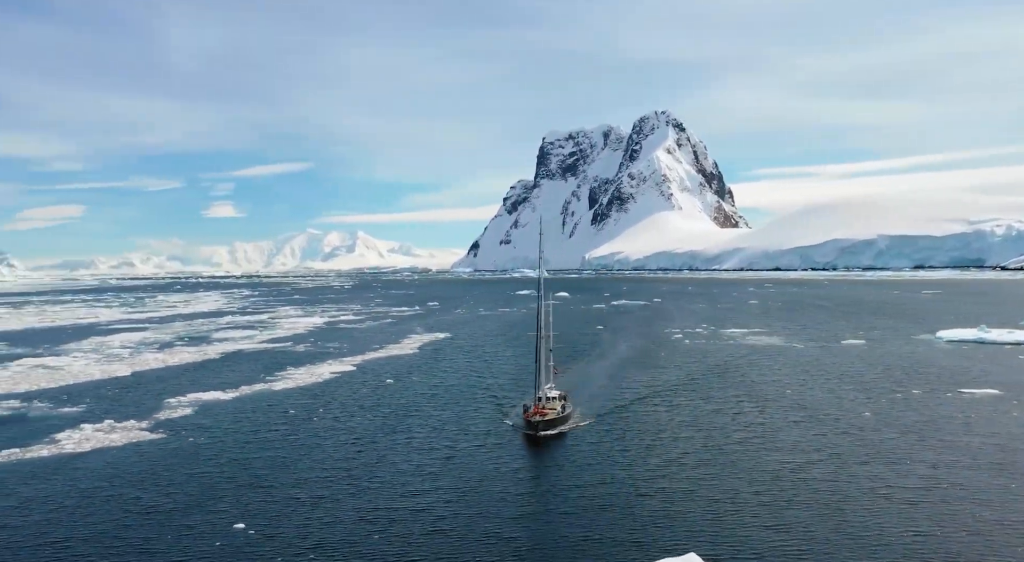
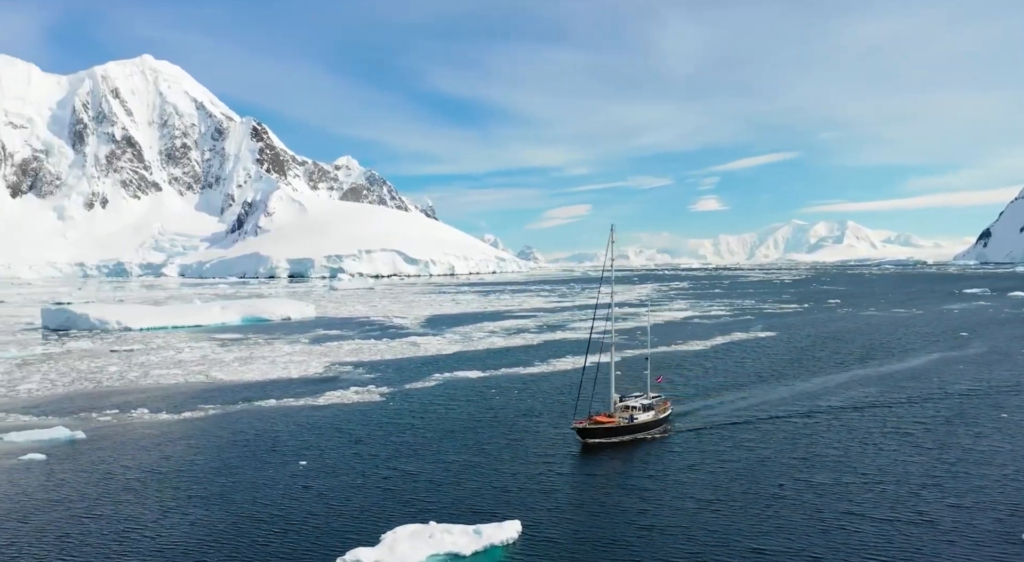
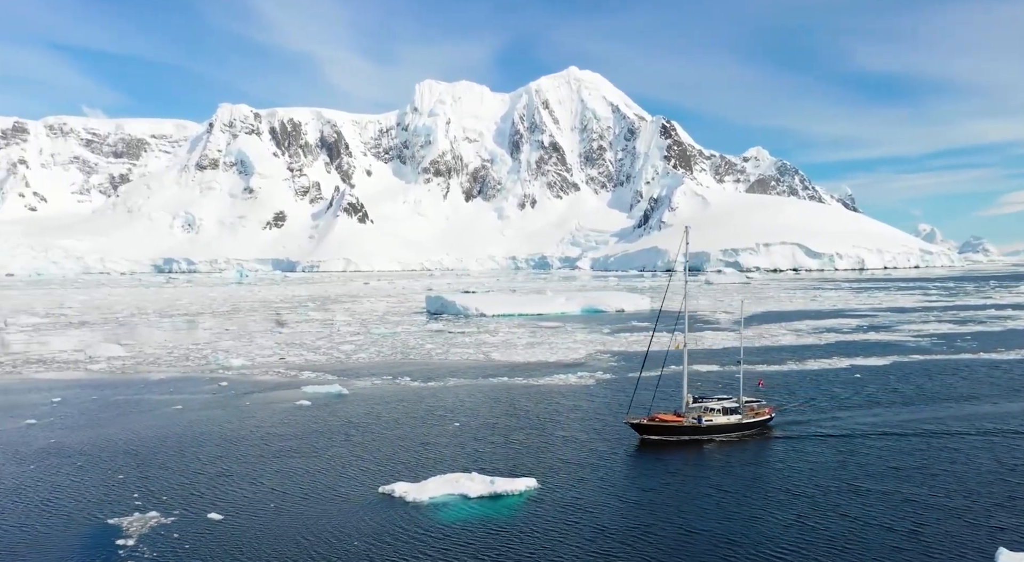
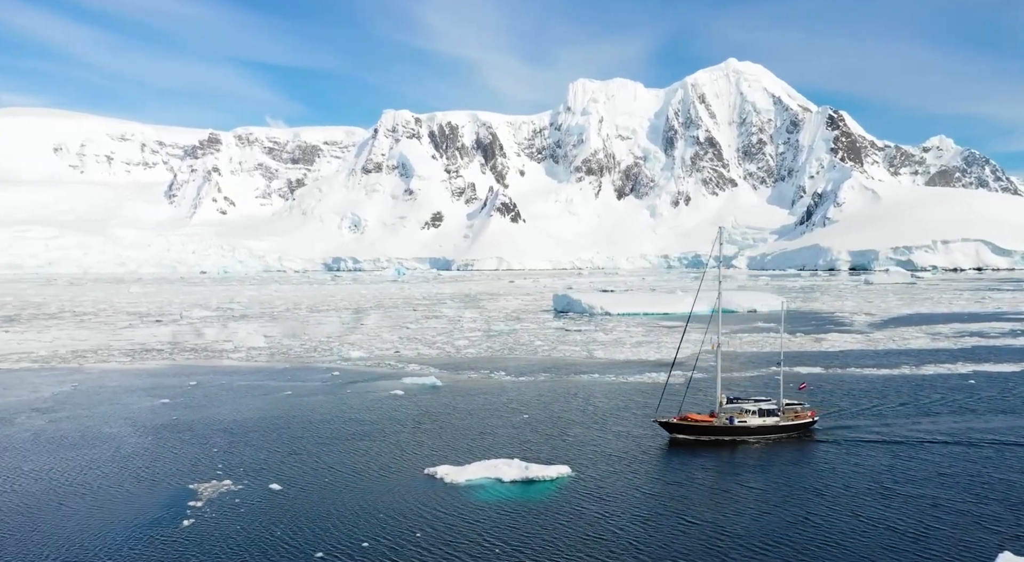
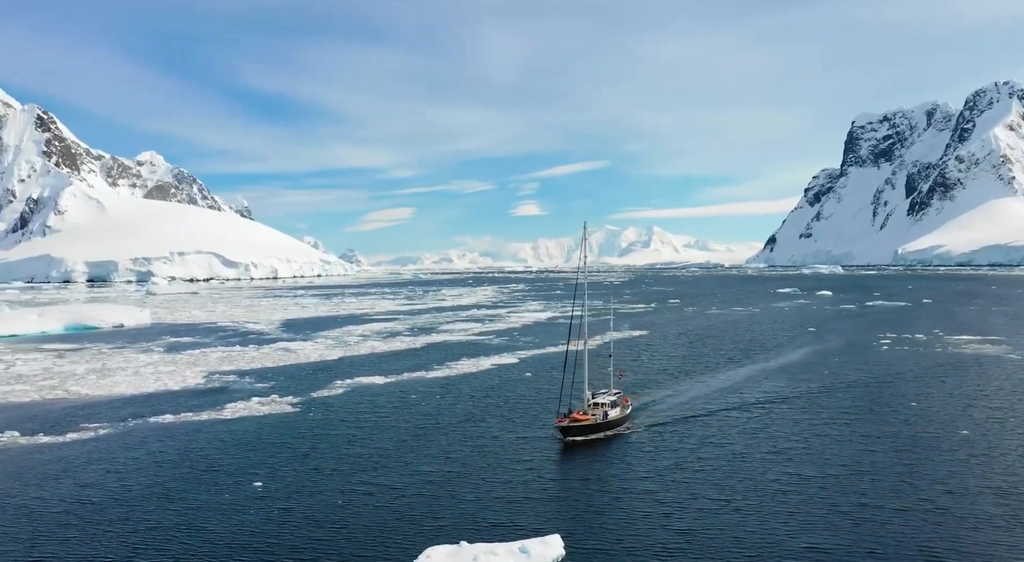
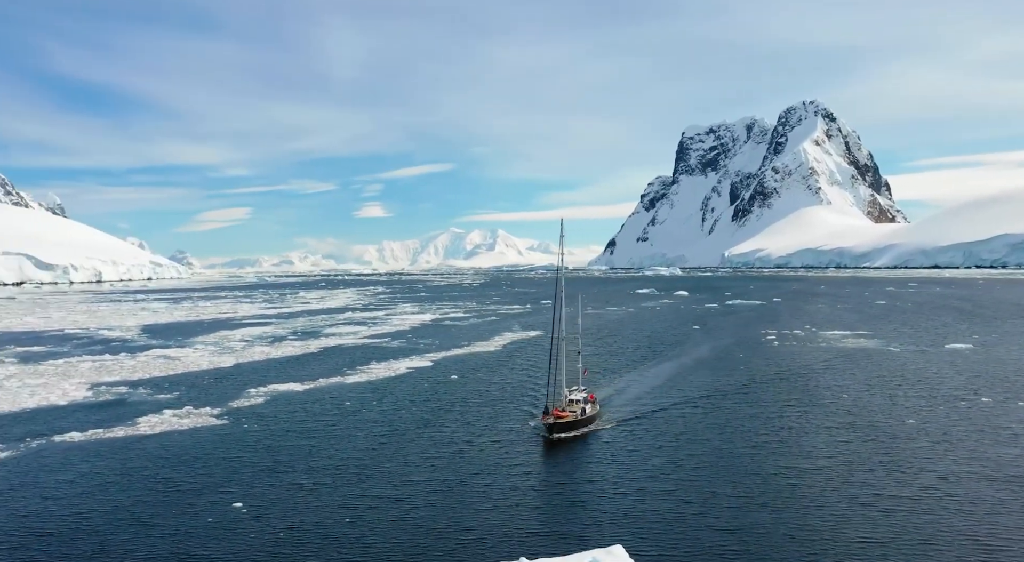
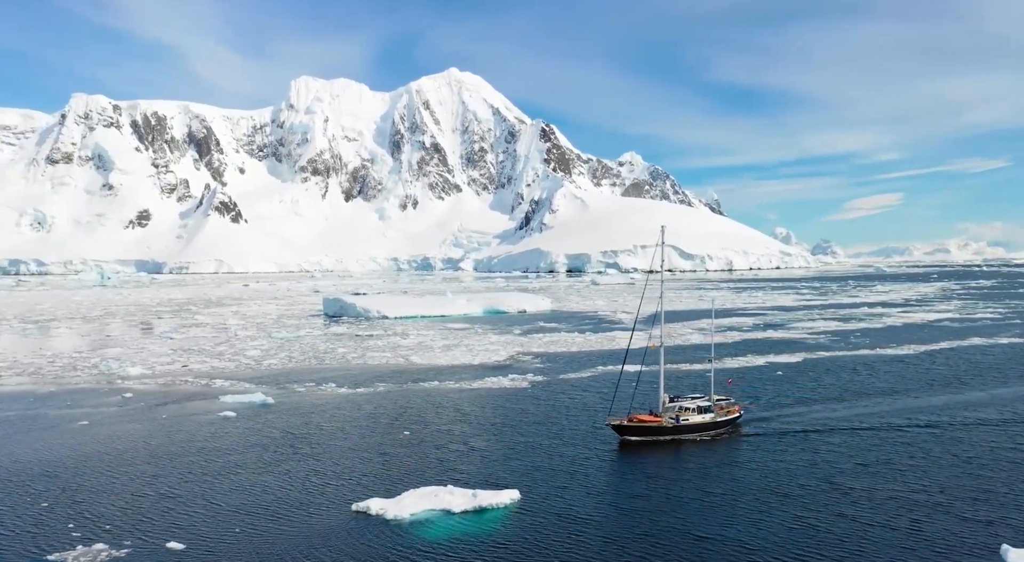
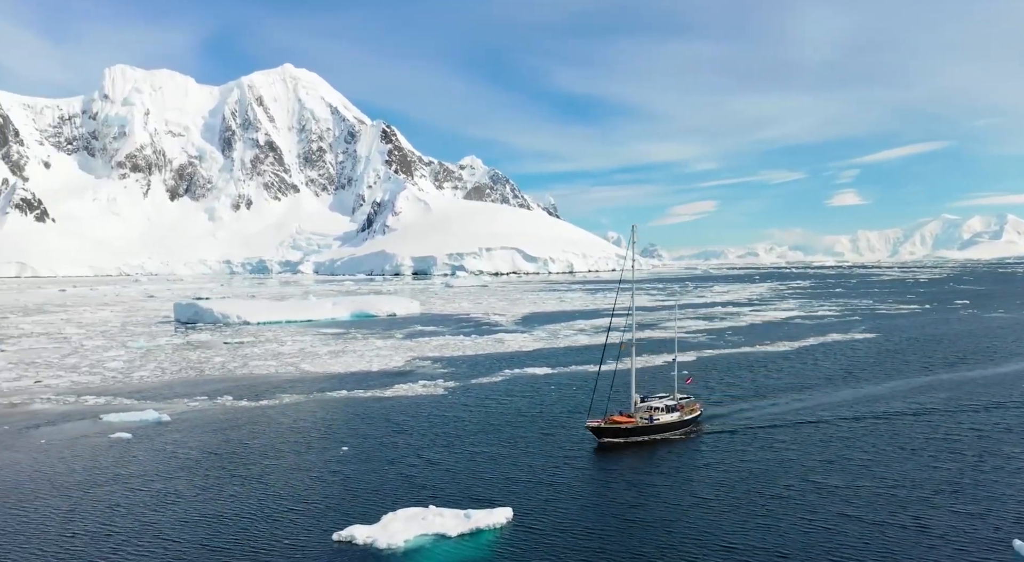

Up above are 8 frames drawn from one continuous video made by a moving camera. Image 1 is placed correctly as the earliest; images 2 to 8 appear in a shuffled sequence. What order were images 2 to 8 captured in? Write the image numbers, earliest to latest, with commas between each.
6, 5, 2, 8, 7, 3, 4
